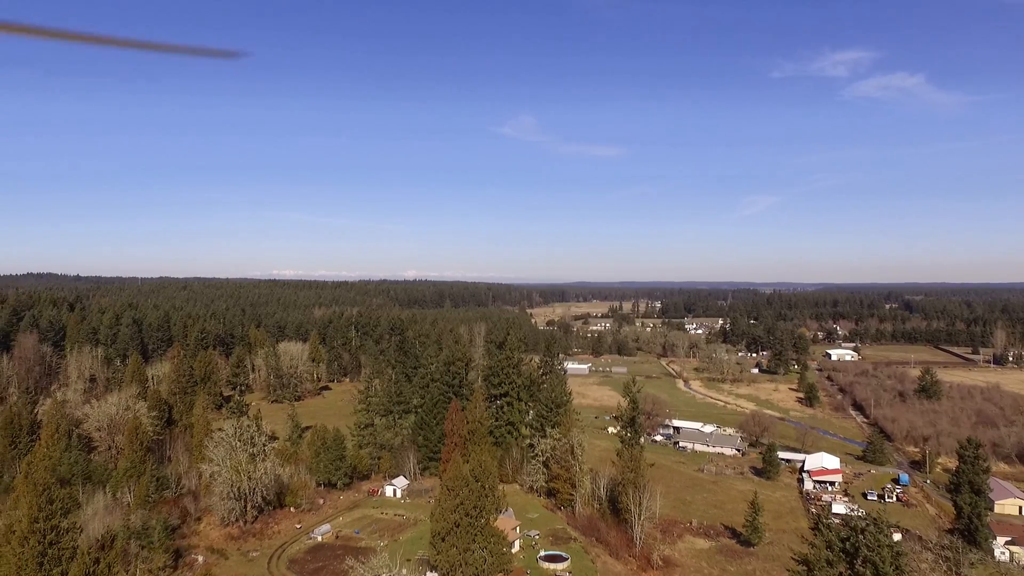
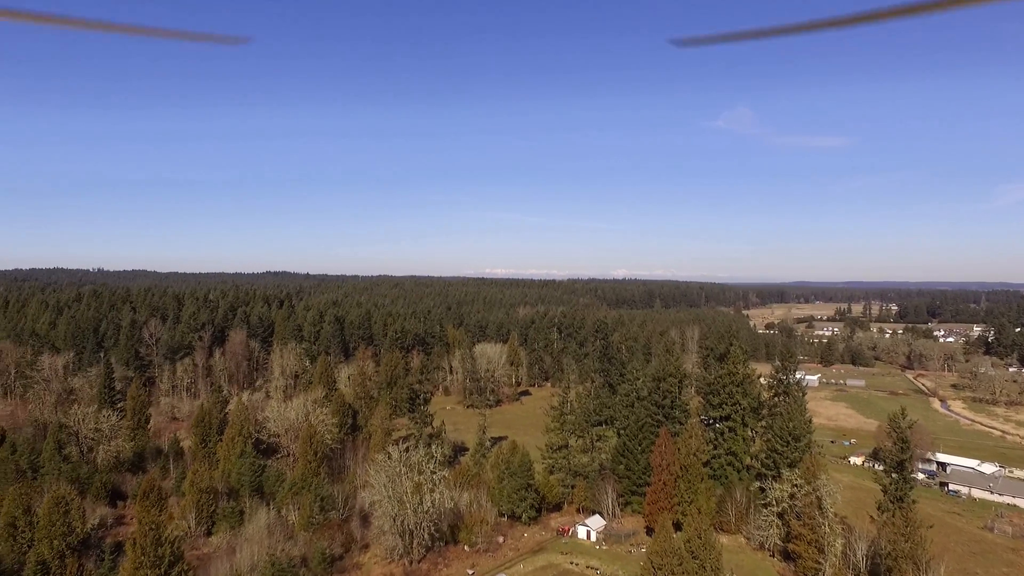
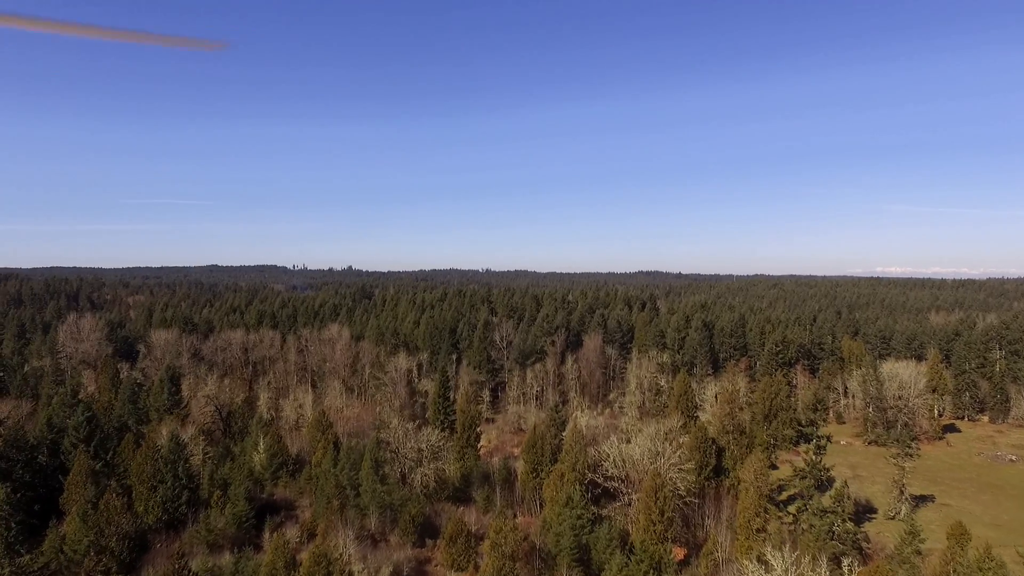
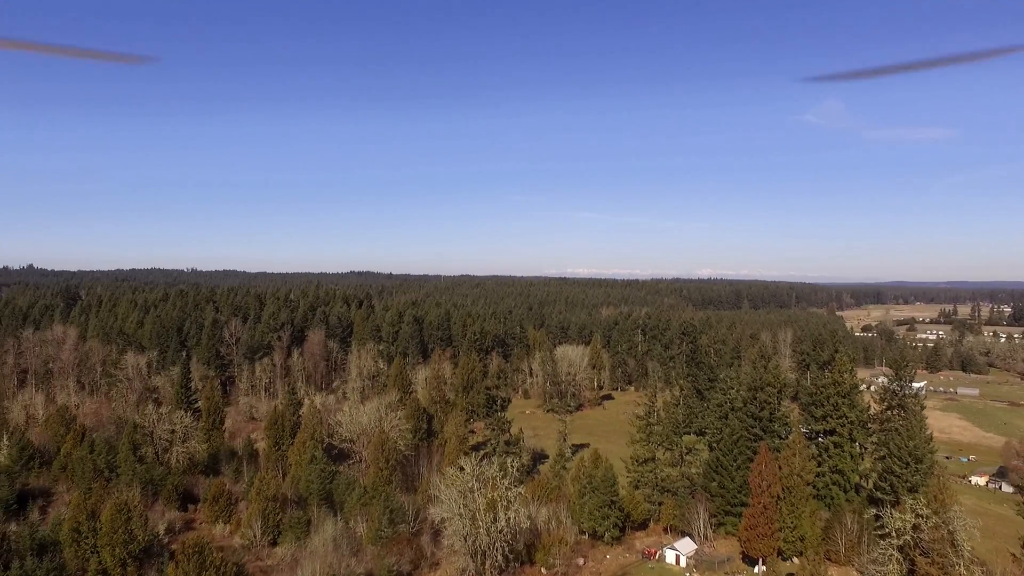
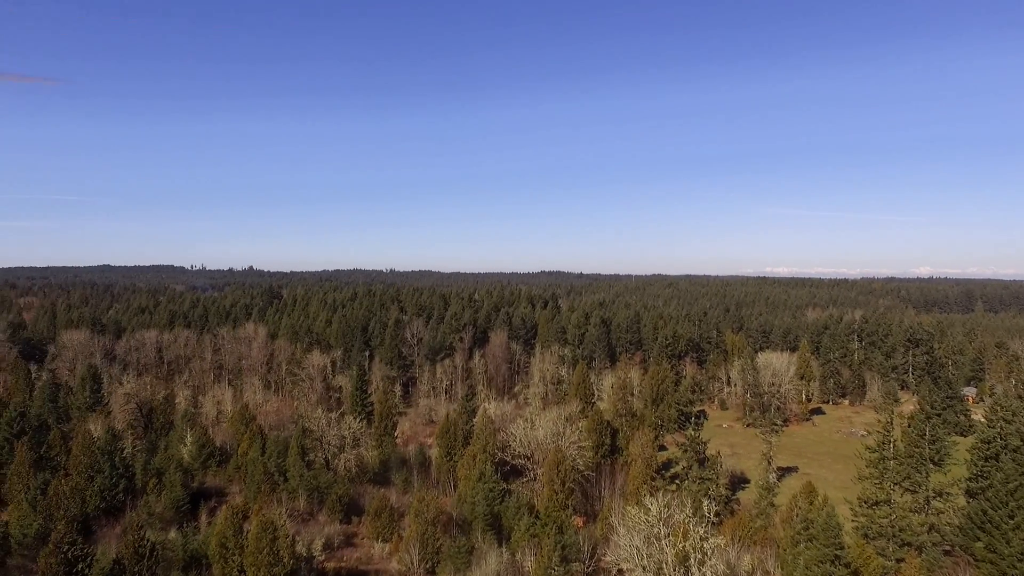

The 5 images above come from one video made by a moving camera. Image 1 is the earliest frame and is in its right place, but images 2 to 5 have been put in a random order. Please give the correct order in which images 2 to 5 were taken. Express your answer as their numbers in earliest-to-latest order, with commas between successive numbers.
2, 4, 5, 3
